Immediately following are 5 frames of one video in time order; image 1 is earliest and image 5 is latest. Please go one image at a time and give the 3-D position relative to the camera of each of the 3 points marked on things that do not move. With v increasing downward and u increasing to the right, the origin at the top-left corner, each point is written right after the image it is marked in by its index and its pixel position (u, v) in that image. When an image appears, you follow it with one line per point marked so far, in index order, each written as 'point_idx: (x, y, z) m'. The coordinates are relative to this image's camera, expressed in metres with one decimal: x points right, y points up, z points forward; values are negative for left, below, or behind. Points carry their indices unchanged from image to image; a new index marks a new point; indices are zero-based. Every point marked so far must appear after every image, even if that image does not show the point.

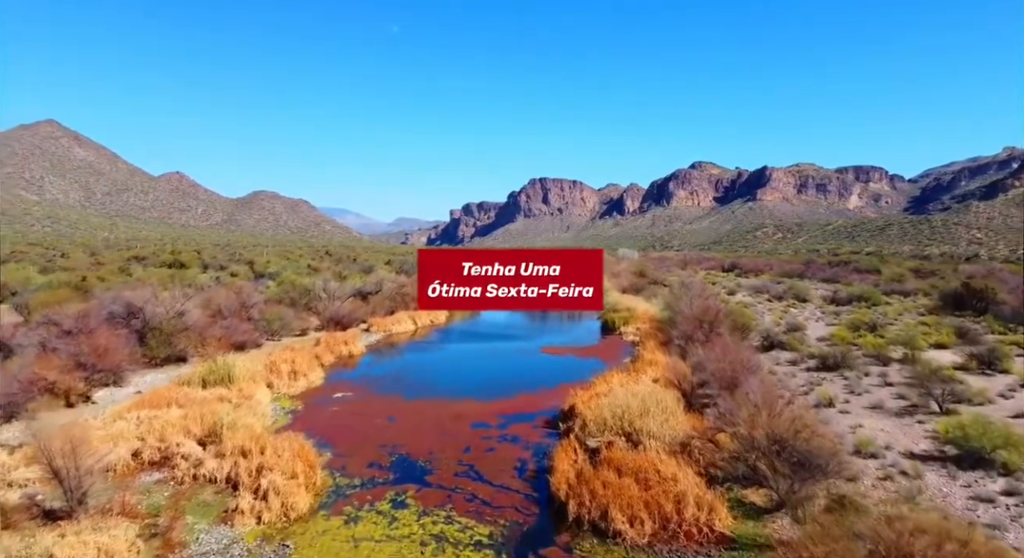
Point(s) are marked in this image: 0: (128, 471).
0: (-4.9, -2.5, +7.5) m
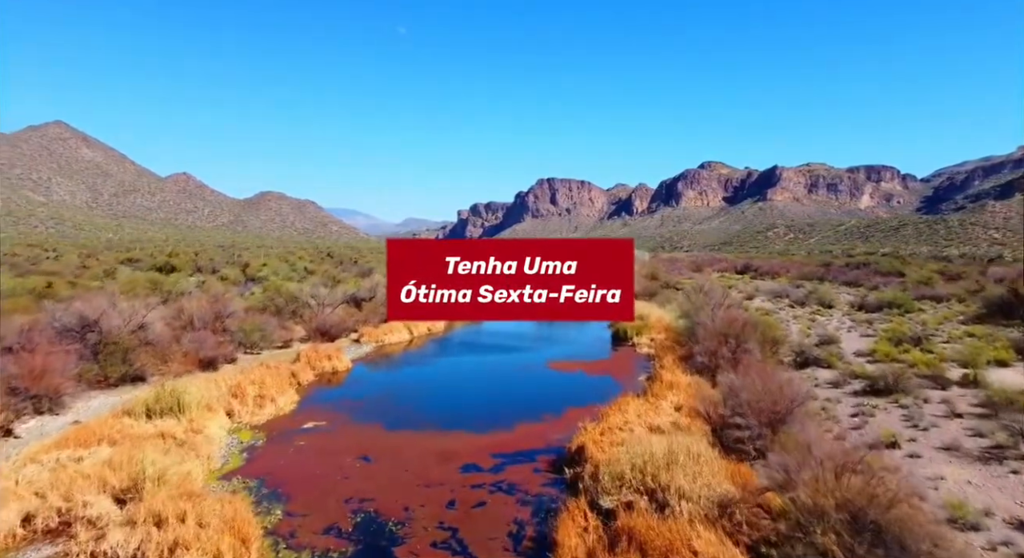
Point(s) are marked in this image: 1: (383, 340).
0: (-5.0, -2.7, +5.9) m
1: (-4.3, -2.0, +19.2) m
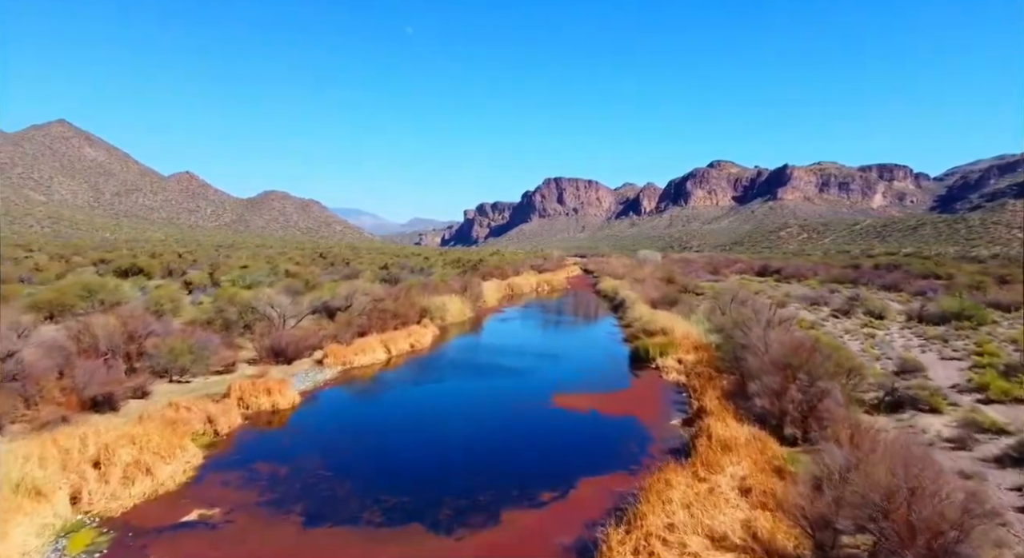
0: (-5.3, -2.9, +2.5) m
1: (-4.4, -2.2, +15.8) m
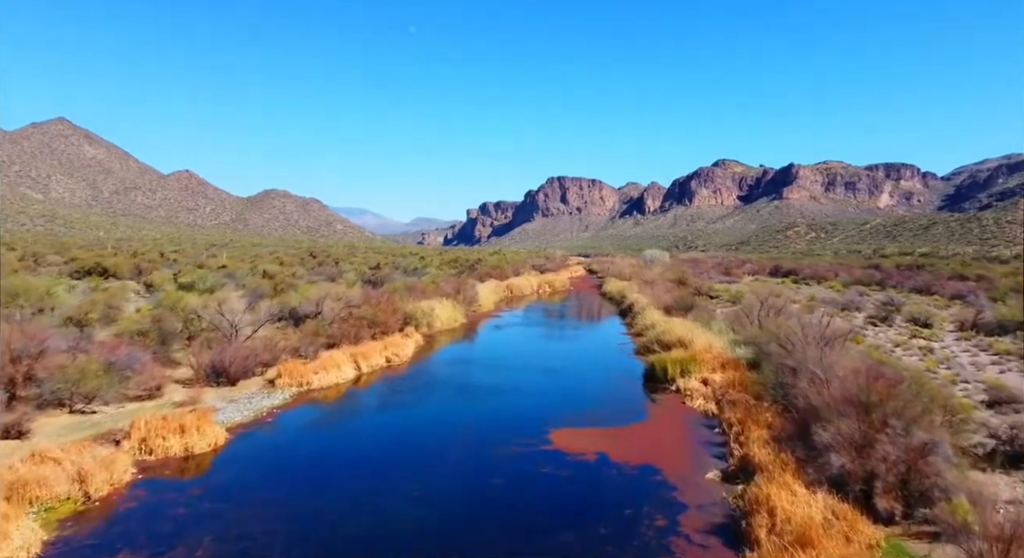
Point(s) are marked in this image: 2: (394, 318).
0: (-5.5, -3.0, -0.1) m
1: (-4.6, -2.3, +13.2) m
2: (-3.9, -1.3, +19.2) m
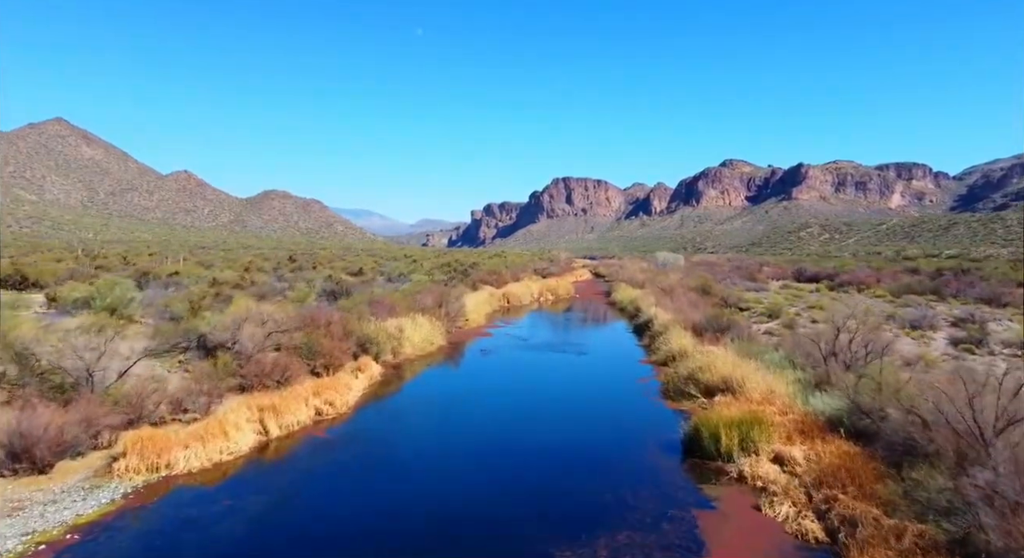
0: (-6.1, -3.3, -4.6) m
1: (-5.0, -2.7, +8.7) m
2: (-4.2, -1.7, +14.6) m
